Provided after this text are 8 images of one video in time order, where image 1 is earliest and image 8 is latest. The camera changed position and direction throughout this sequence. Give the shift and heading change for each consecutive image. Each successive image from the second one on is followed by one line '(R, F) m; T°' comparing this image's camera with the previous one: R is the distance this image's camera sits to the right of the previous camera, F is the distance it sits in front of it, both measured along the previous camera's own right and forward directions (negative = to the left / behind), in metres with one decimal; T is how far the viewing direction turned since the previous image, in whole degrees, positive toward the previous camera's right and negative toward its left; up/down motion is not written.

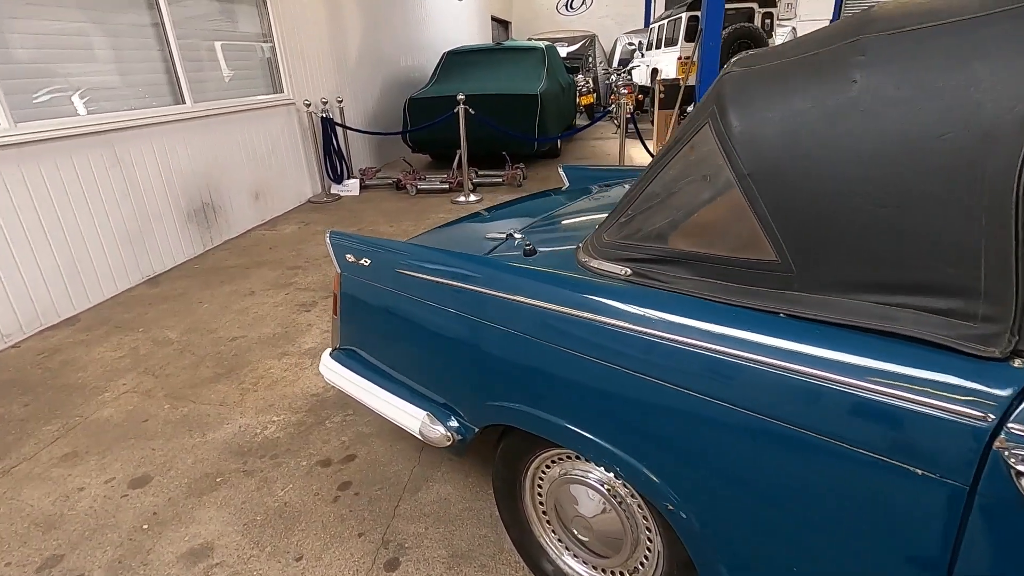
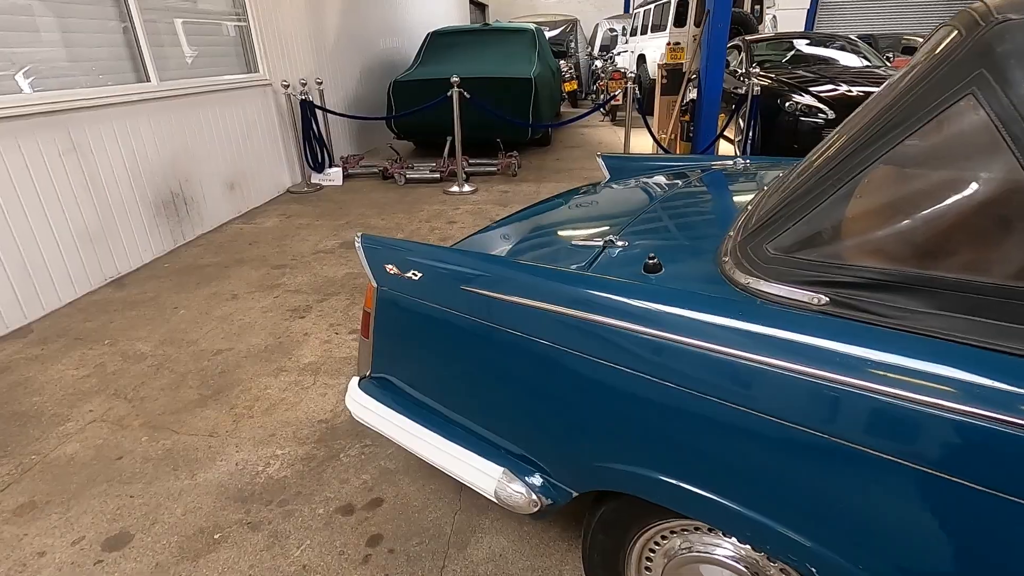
(-0.3, +0.4) m; +3°
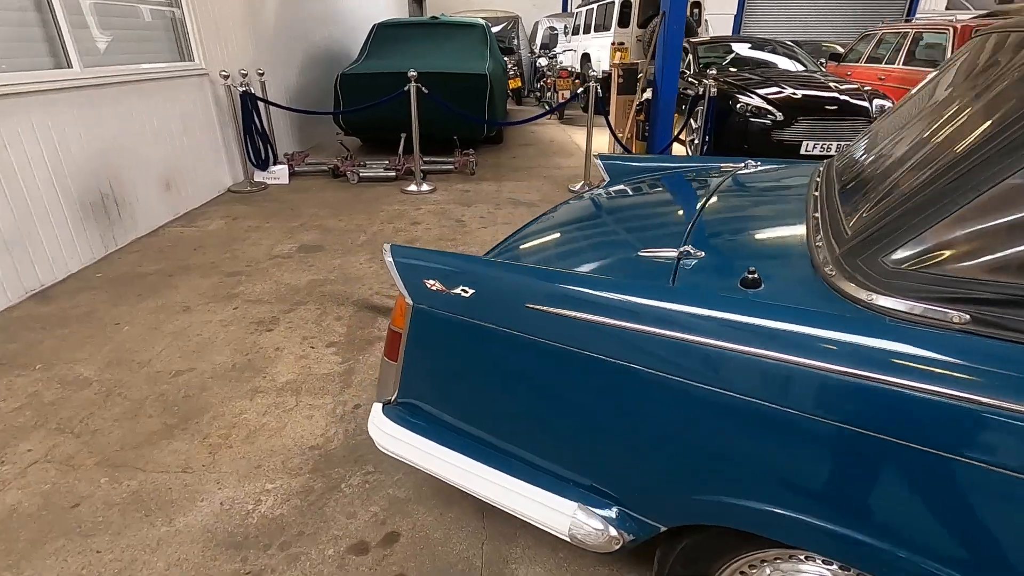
(-0.3, +0.2) m; +7°
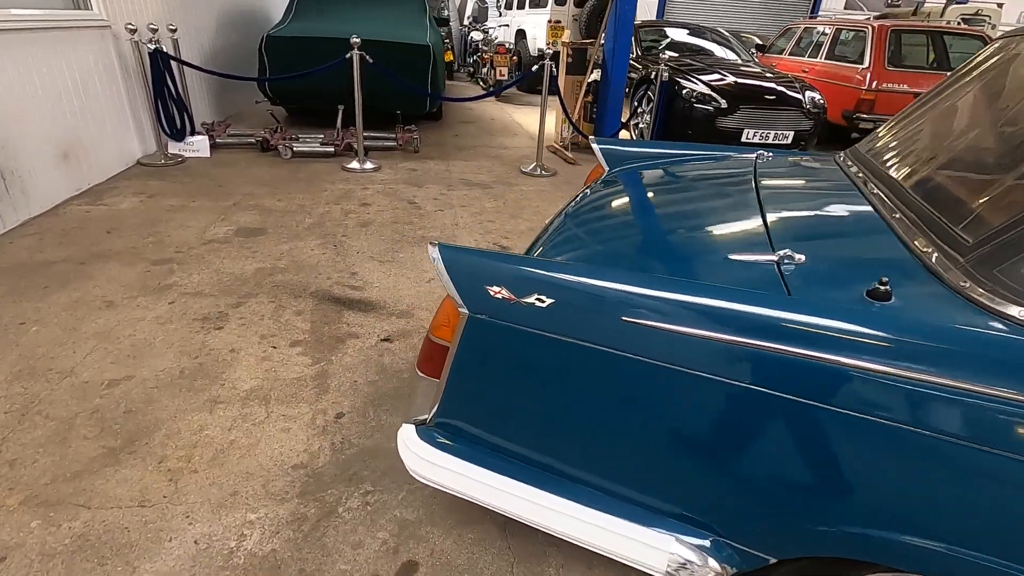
(-0.3, +0.2) m; +9°
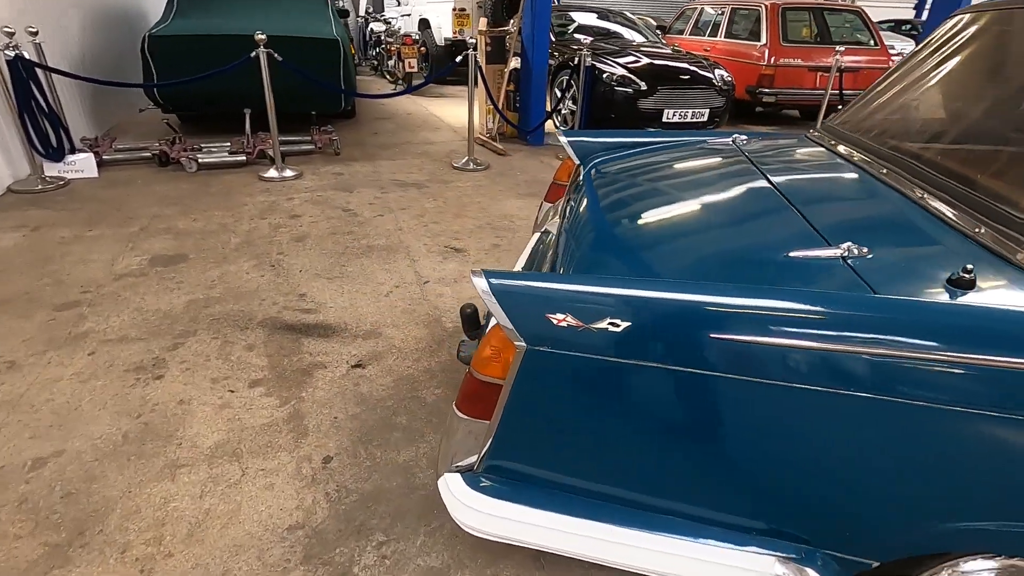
(-0.3, +0.2) m; +9°
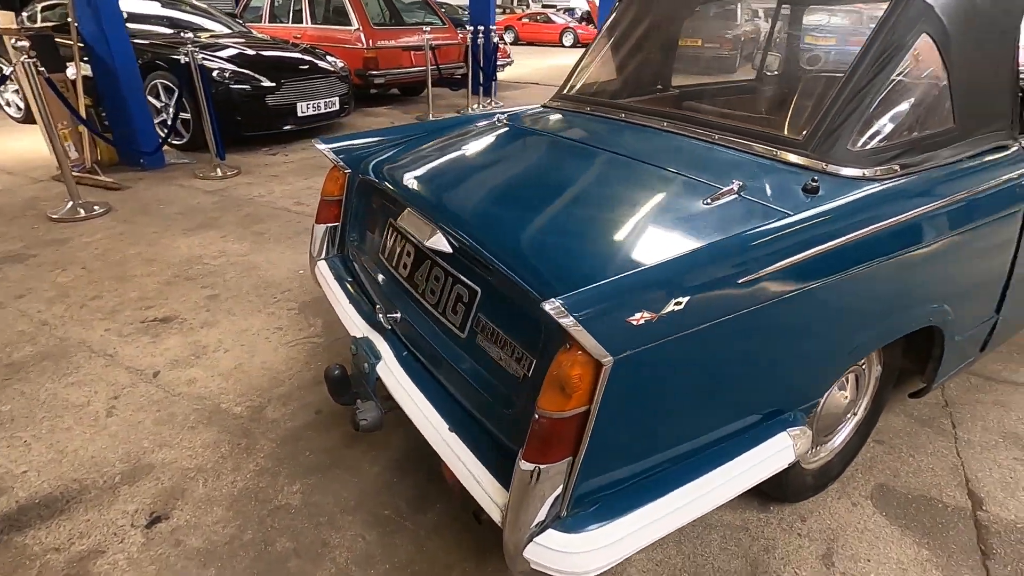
(-0.7, +0.4) m; +37°
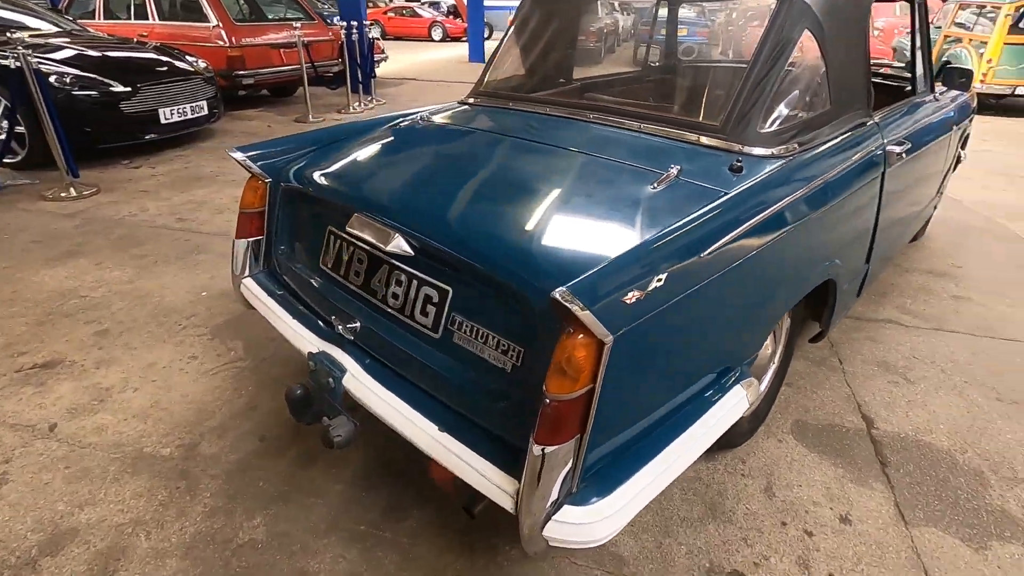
(-0.2, 0.0) m; +12°
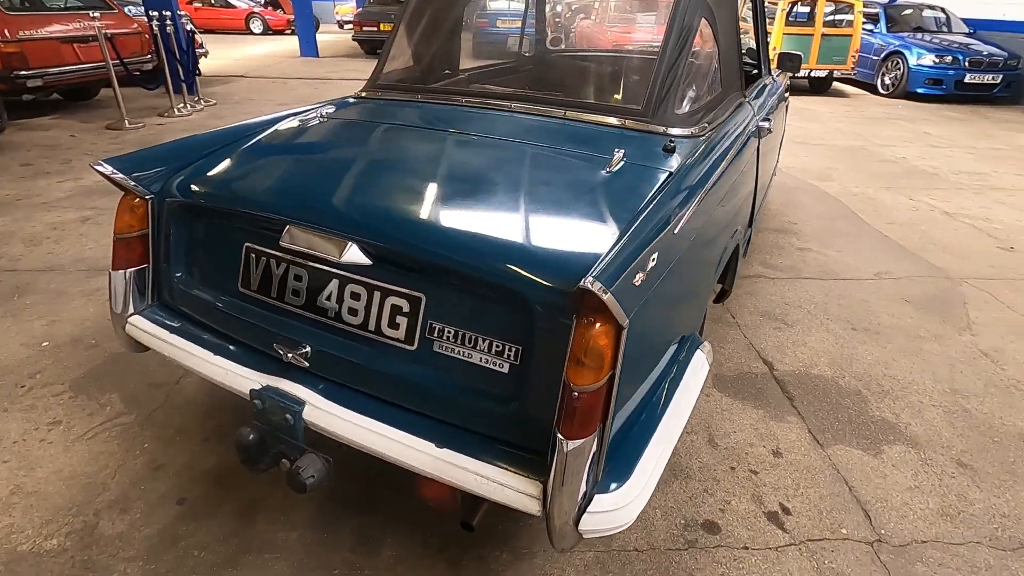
(-0.3, +0.1) m; +15°
